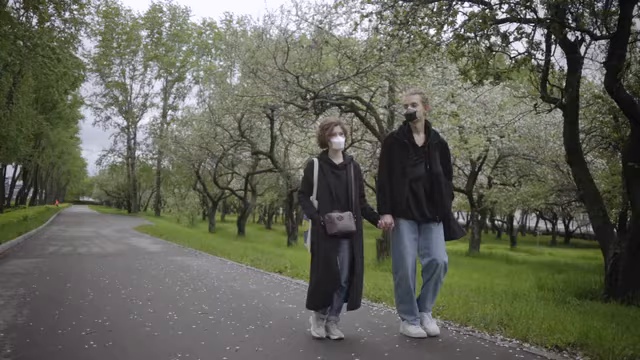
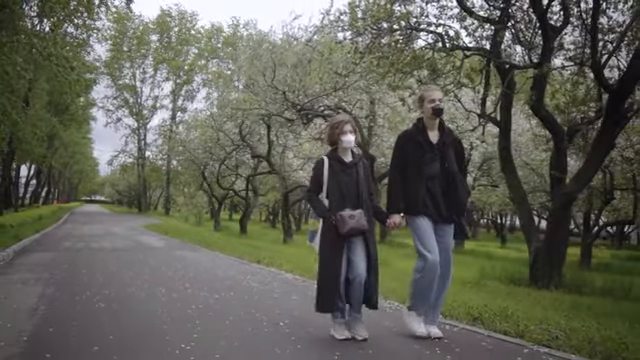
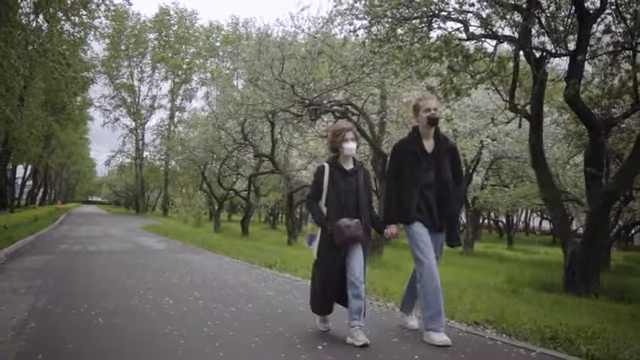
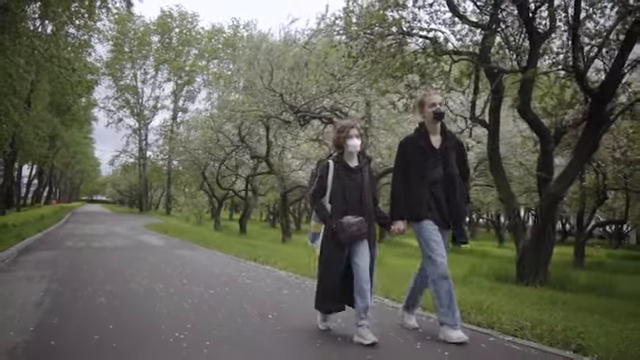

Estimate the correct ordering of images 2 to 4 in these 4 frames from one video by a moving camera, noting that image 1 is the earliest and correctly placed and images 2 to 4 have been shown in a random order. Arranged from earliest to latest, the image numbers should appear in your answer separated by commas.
3, 2, 4
